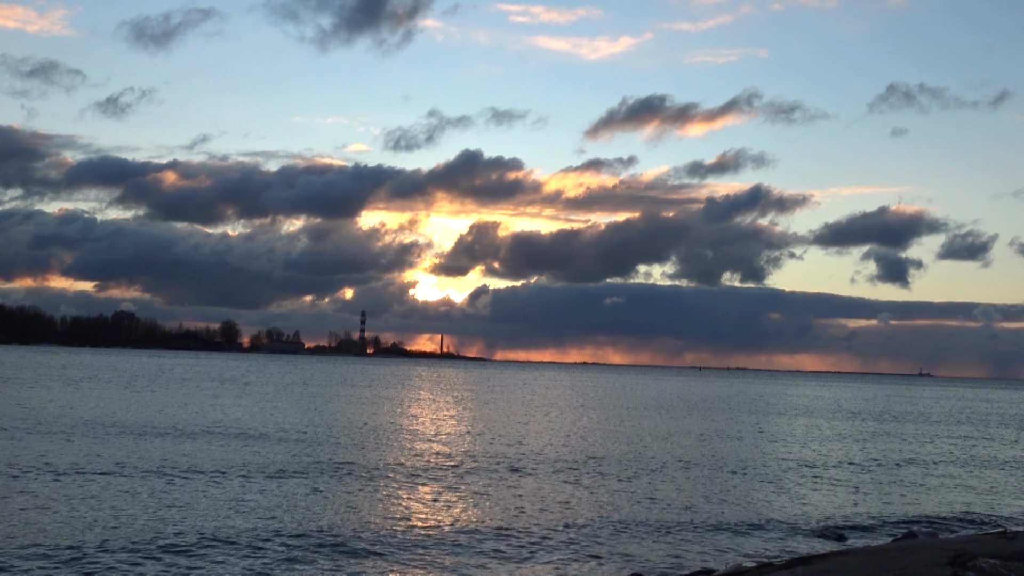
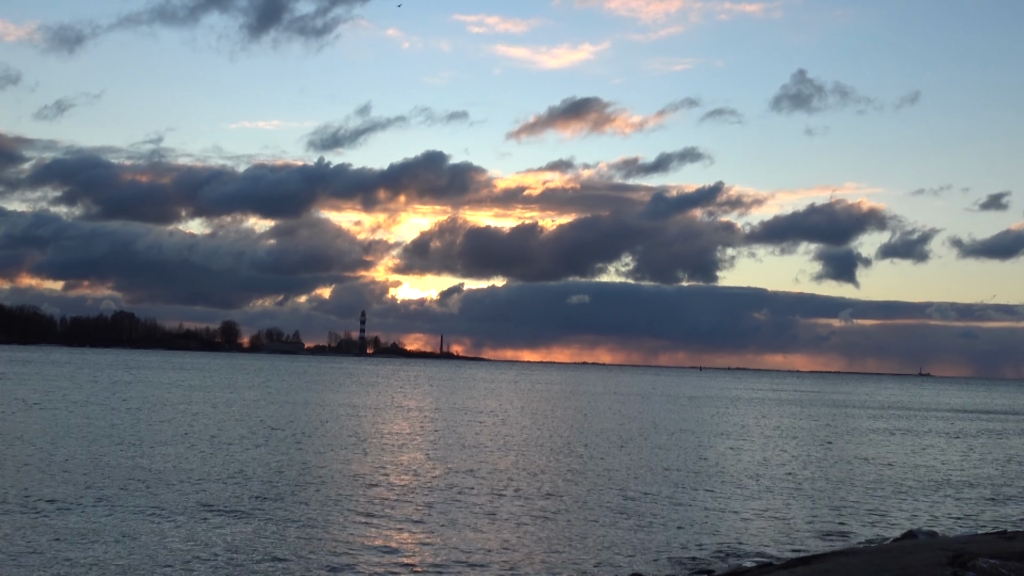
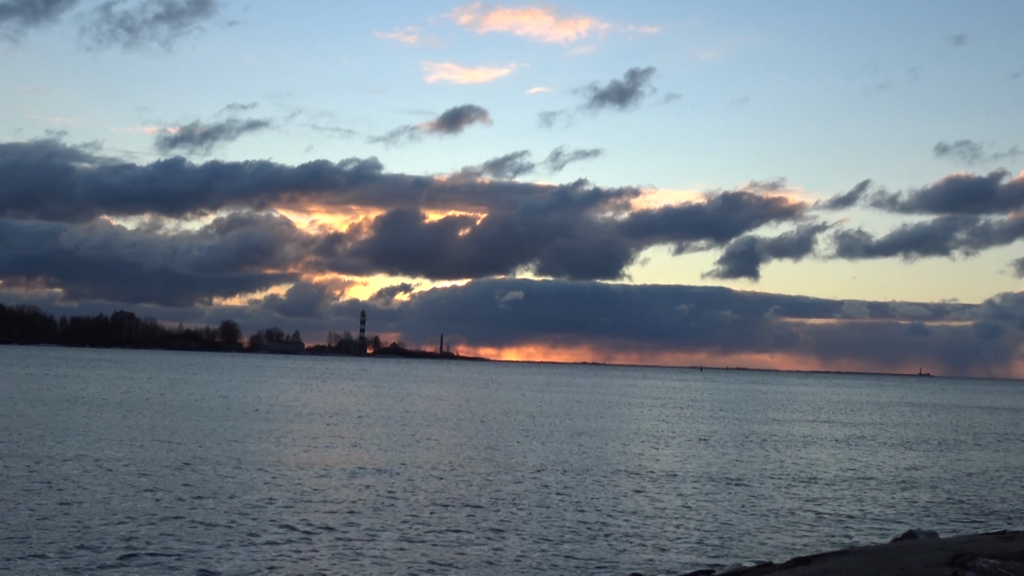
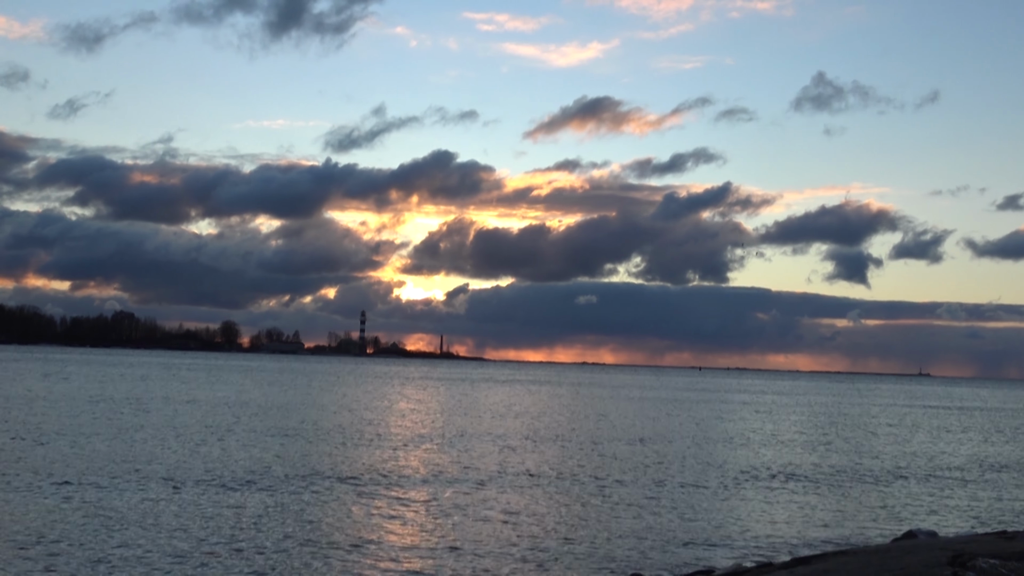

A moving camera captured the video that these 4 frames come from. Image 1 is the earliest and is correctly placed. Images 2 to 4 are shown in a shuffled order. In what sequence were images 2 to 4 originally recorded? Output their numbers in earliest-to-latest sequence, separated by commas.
4, 2, 3
